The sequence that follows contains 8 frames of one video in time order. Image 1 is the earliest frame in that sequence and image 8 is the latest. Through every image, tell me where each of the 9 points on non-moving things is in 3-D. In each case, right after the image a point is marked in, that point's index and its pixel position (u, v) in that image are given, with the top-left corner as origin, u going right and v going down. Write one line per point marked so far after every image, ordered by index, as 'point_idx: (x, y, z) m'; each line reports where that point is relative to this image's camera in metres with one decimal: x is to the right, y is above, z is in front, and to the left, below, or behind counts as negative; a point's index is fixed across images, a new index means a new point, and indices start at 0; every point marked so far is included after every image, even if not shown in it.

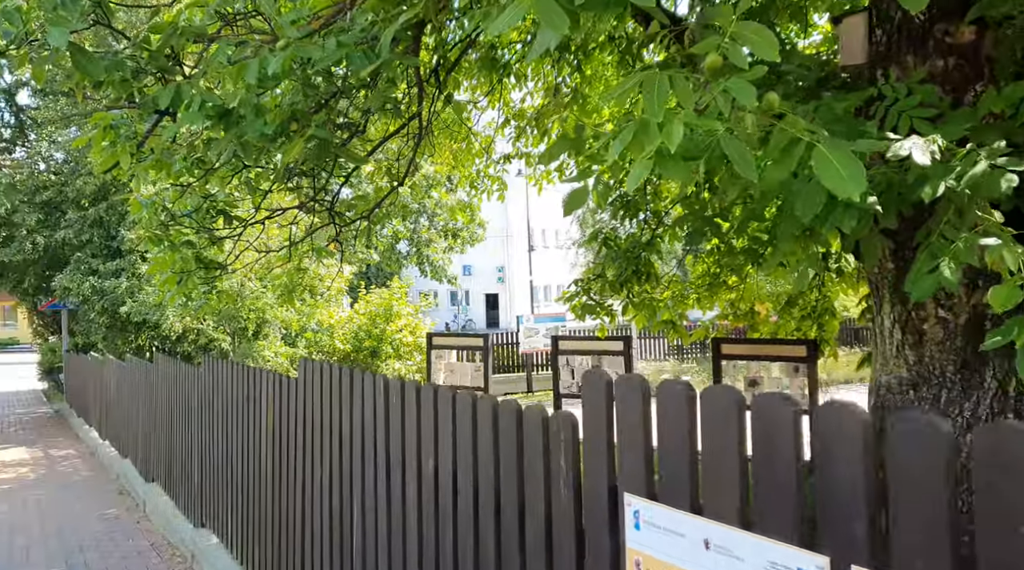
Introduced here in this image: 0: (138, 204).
0: (-2.8, +0.6, +6.6) m
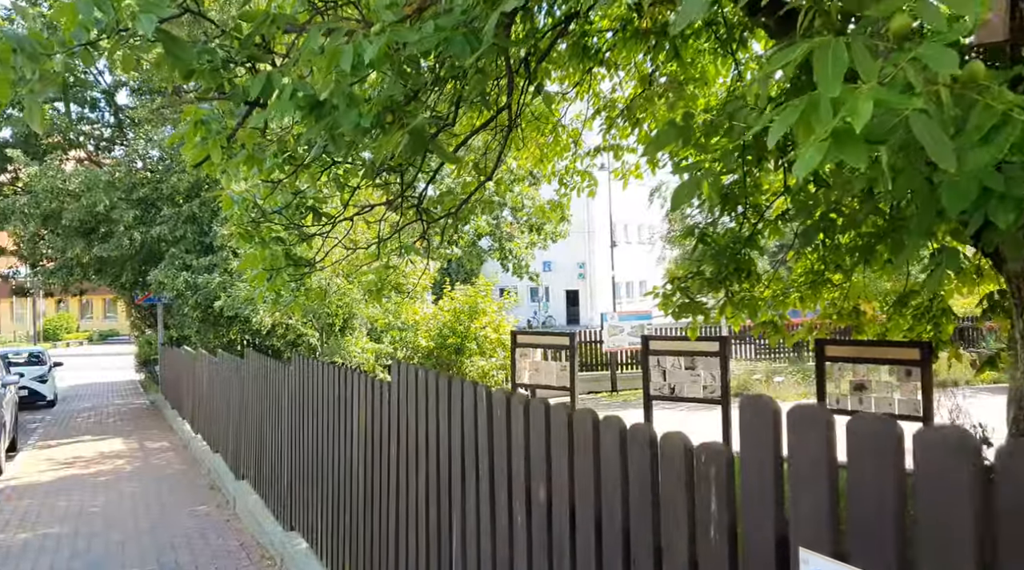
0: (-2.1, +0.6, +6.6) m
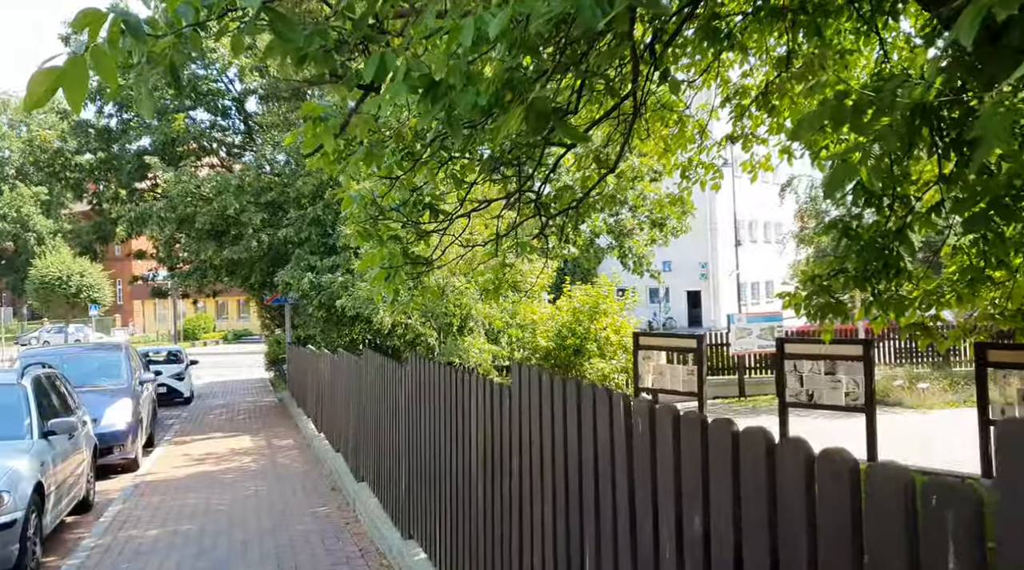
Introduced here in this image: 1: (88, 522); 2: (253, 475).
0: (-1.2, +0.6, +6.5) m
1: (-3.7, -2.1, +7.8) m
2: (-2.7, -2.0, +9.2) m
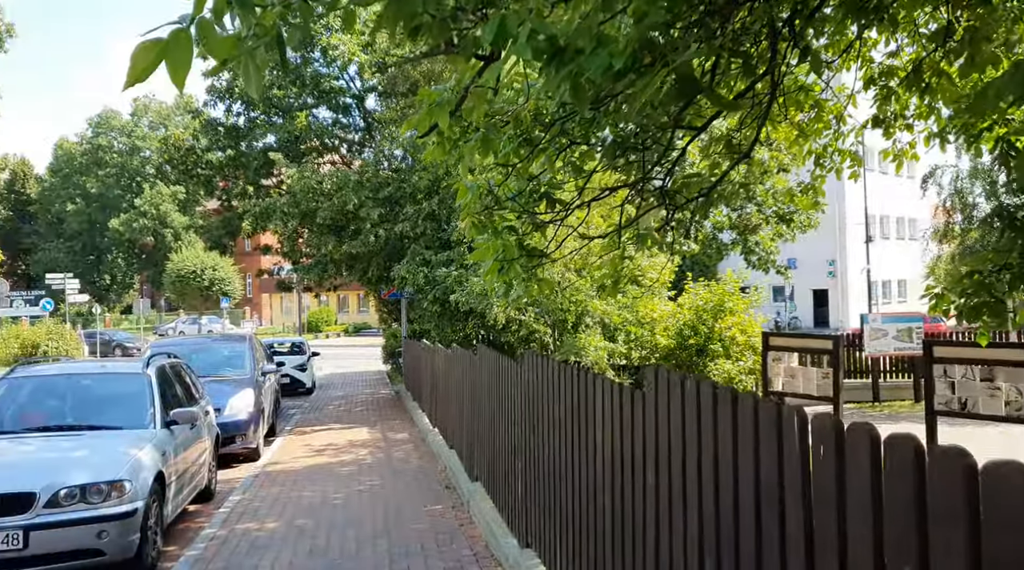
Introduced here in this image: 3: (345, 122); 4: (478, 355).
0: (-0.3, +0.7, +6.3) m
1: (-2.7, -2.0, +7.9) m
2: (-1.5, -1.9, +9.2) m
3: (-3.7, +3.6, +19.5) m
4: (-0.3, -0.7, +8.2) m
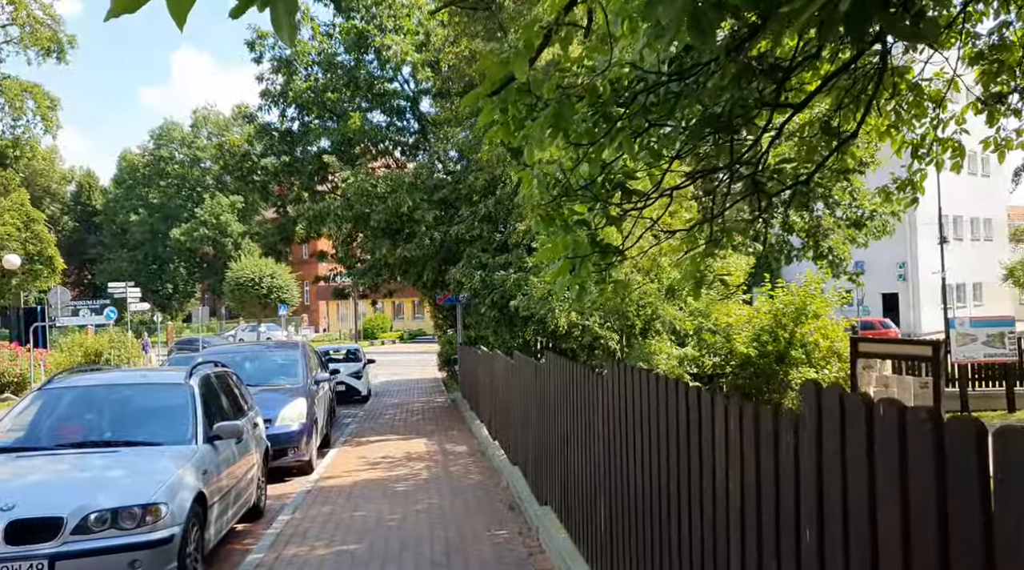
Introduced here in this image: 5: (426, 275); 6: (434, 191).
0: (+0.1, +0.7, +5.7) m
1: (-2.1, -2.0, +7.3) m
2: (-0.8, -1.9, +8.6) m
3: (-2.4, +3.5, +19.1) m
4: (+0.3, -0.7, +7.5) m
5: (-1.6, +0.2, +16.3) m
6: (-1.4, +1.7, +16.0) m
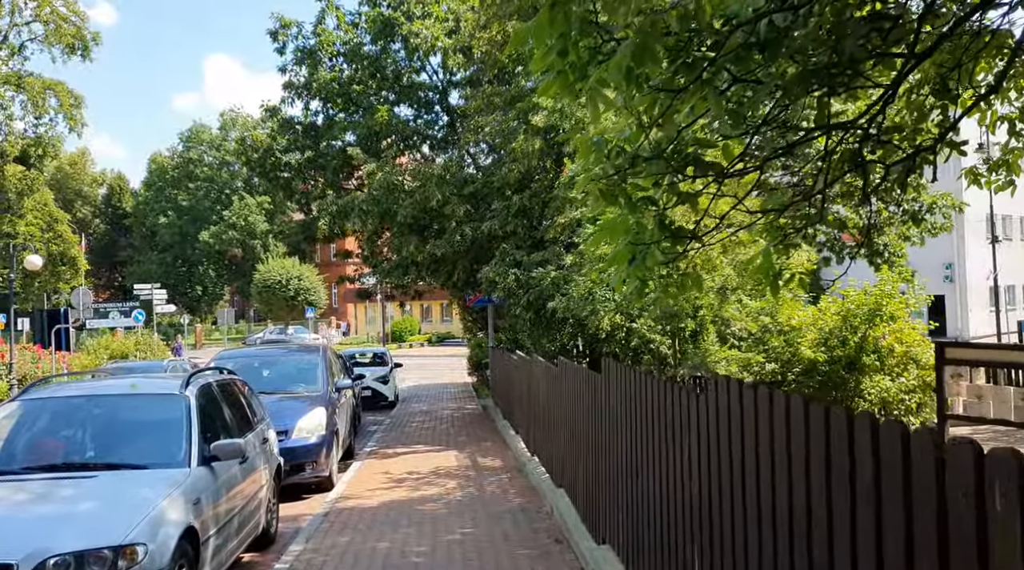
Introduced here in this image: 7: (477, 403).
0: (+0.4, +0.7, +4.7) m
1: (-1.8, -2.0, +6.4) m
2: (-0.5, -1.9, +7.6) m
3: (-1.7, +3.4, +18.2) m
4: (+0.6, -0.6, +6.5) m
5: (-1.0, +0.2, +15.3) m
6: (-0.8, +1.7, +15.0) m
7: (-0.8, -2.6, +19.2) m
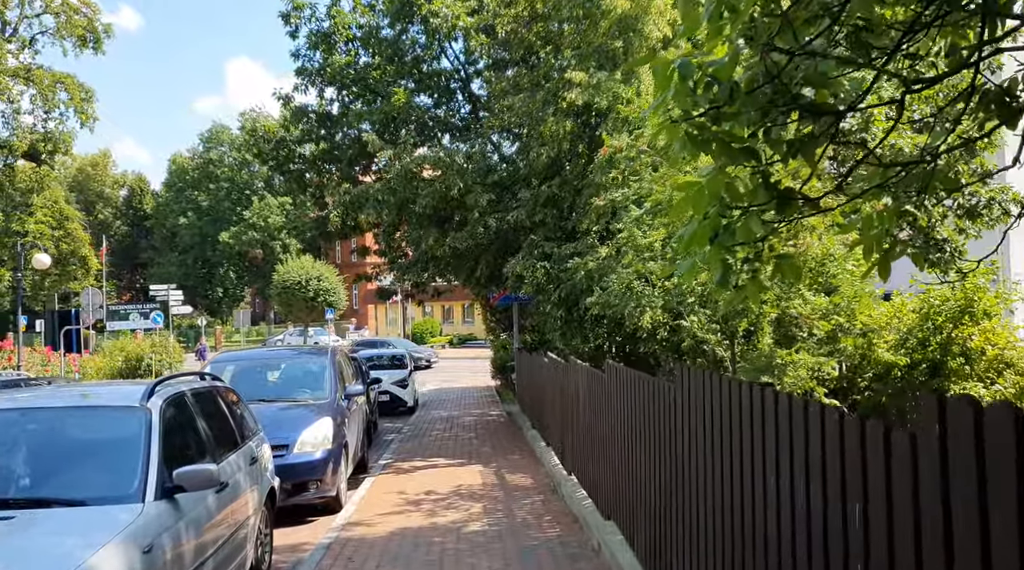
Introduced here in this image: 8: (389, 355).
0: (+0.6, +0.8, +3.5) m
1: (-1.5, -1.9, +5.3) m
2: (-0.2, -1.8, +6.4) m
3: (-1.2, +3.5, +17.1) m
4: (+0.8, -0.6, +5.3) m
5: (-0.5, +0.2, +14.1) m
6: (-0.3, +1.7, +13.9) m
7: (-0.2, -2.5, +18.0) m
8: (-2.7, -1.5, +19.7) m
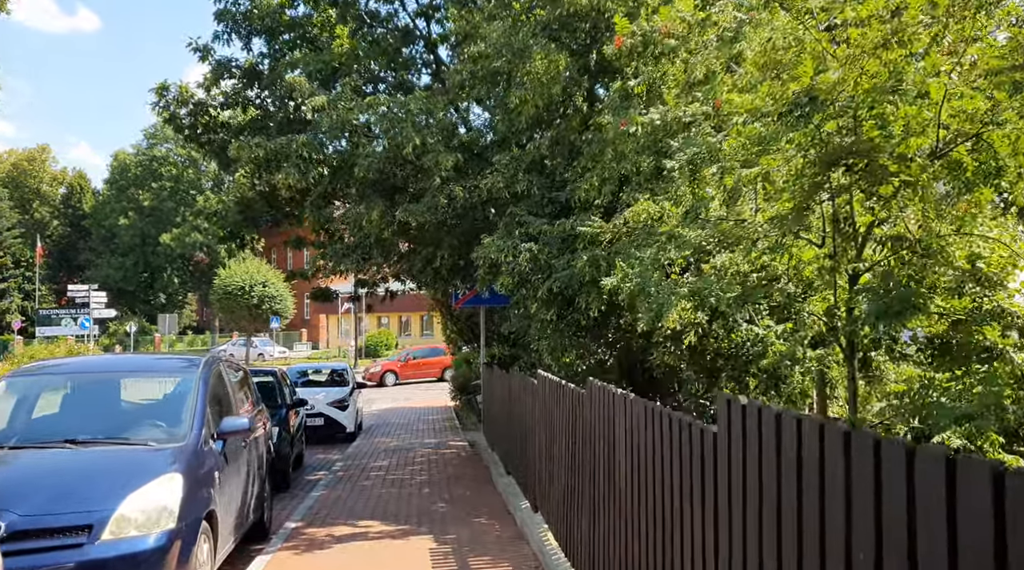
0: (+0.7, +1.0, +0.2) m
1: (-1.6, -1.7, +1.9) m
2: (-0.3, -1.6, +3.1) m
3: (-1.6, +3.5, +13.8) m
4: (+0.8, -0.4, +2.1) m
5: (-0.9, +0.3, +10.8) m
6: (-0.7, +1.8, +10.6) m
7: (-0.8, -2.5, +14.7) m
8: (-3.4, -1.5, +16.2) m
